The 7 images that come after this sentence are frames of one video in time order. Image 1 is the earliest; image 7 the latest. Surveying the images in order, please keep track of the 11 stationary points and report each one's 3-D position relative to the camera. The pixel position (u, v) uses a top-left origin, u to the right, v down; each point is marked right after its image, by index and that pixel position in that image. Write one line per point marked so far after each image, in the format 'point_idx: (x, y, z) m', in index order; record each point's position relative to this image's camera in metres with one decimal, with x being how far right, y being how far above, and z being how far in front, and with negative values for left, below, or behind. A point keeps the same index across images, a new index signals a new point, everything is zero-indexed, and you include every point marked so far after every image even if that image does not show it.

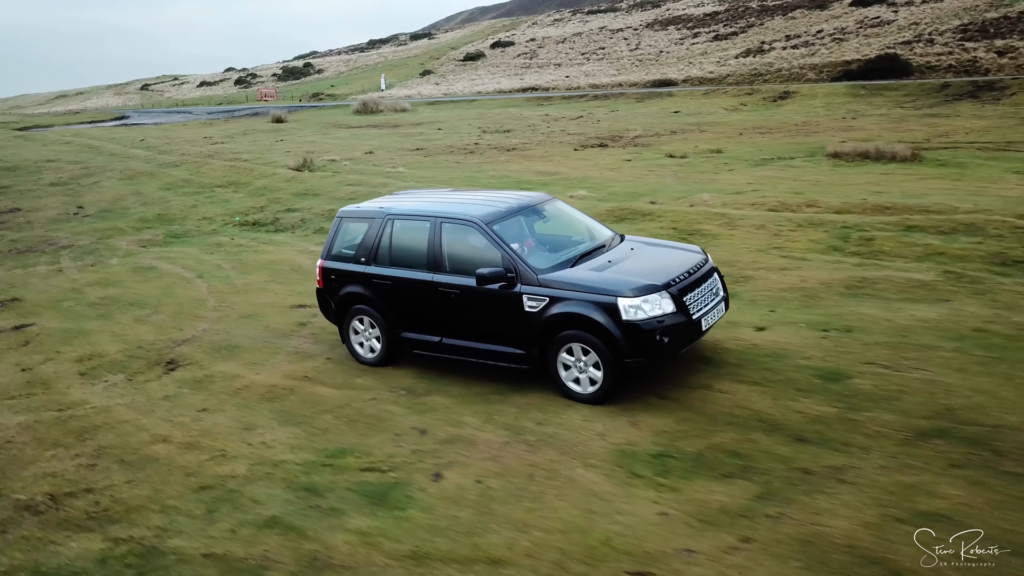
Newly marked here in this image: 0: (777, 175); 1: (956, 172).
0: (+6.0, +2.5, +18.0) m
1: (+9.6, +2.5, +17.3) m
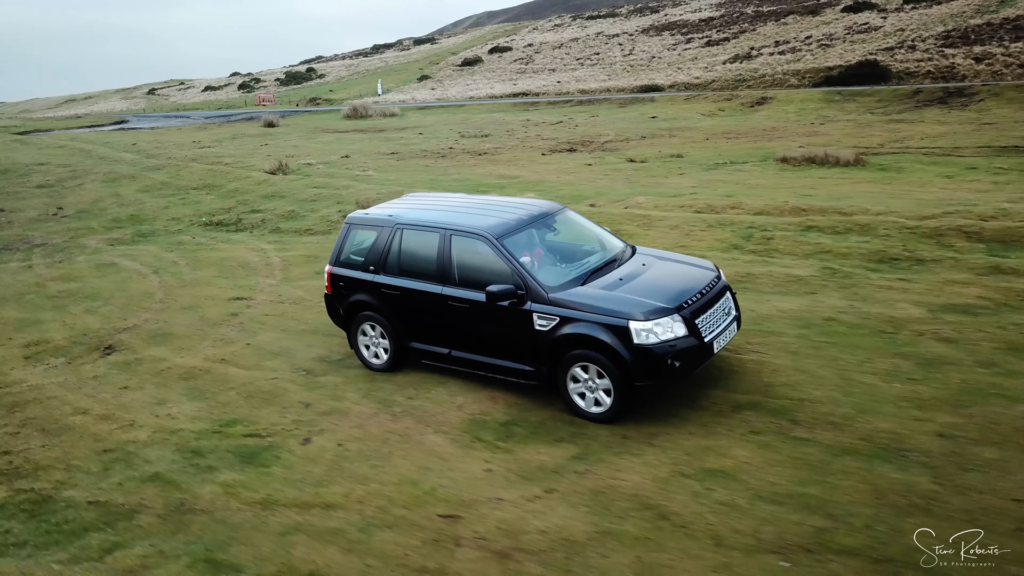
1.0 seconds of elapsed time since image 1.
0: (+4.9, +2.5, +18.8) m
1: (+8.6, +2.5, +18.1) m
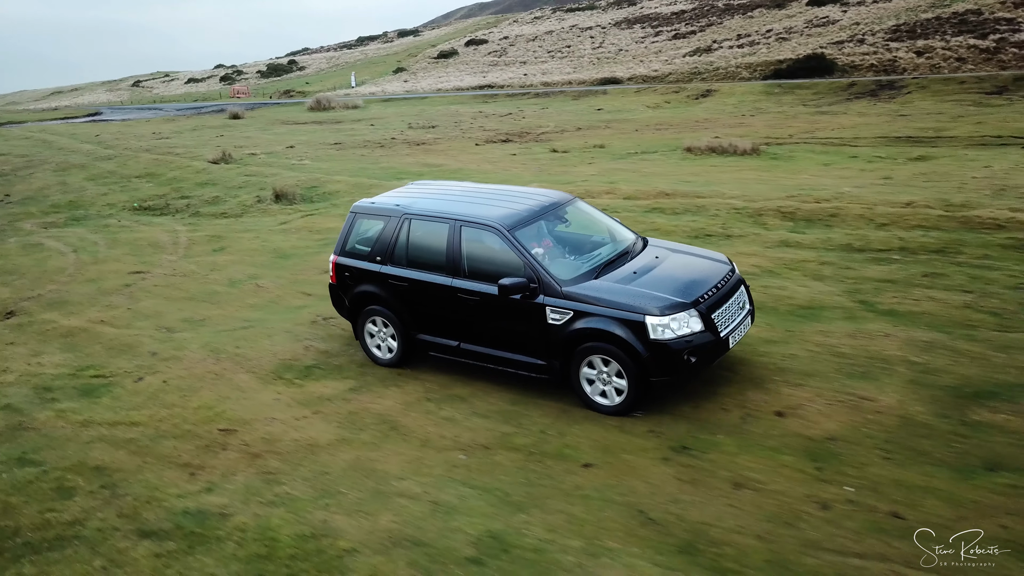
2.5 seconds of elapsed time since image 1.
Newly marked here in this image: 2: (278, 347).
0: (+2.8, +3.0, +20.2) m
1: (+6.4, +3.0, +19.5) m
2: (-2.6, -0.6, +8.8) m
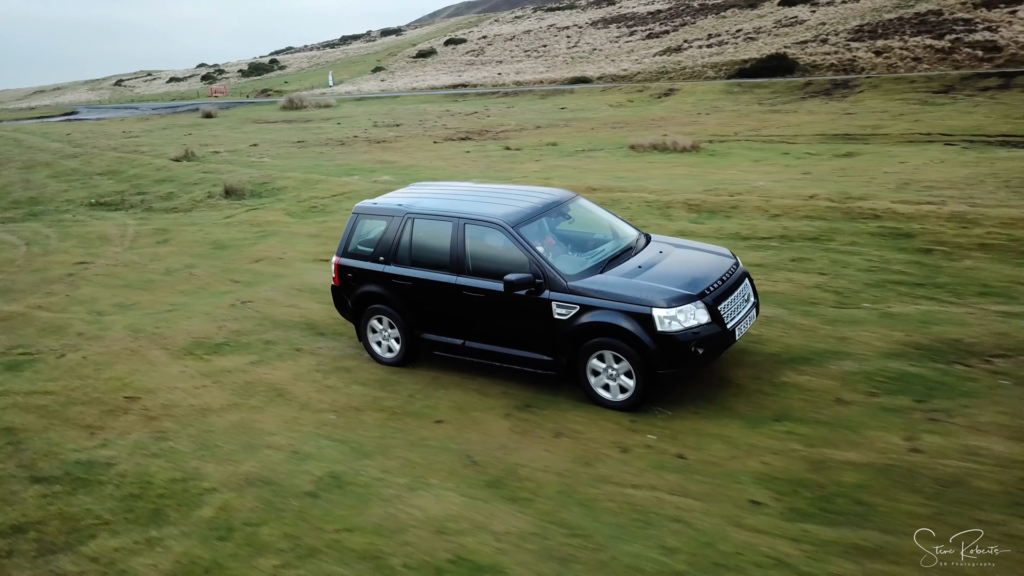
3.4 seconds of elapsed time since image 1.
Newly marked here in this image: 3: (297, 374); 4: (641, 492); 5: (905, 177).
0: (+1.4, +3.2, +21.0) m
1: (+5.1, +3.2, +20.4) m
2: (-3.8, -0.5, +9.6) m
3: (-2.2, -0.9, +8.1) m
4: (+0.9, -1.4, +5.4) m
5: (+7.9, +2.2, +16.2) m
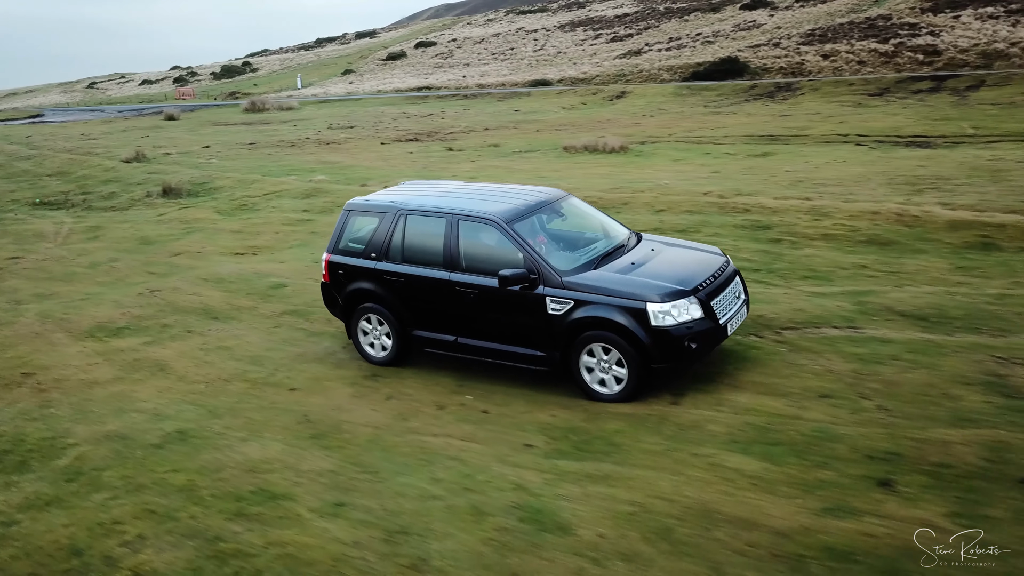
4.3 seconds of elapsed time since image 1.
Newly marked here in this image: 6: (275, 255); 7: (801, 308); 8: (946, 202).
0: (-0.4, +3.4, +22.0) m
1: (+3.3, +3.4, +21.4) m
2: (-5.3, -0.3, +10.4) m
3: (-3.7, -0.7, +9.0) m
4: (-0.6, -1.2, +6.3) m
5: (+6.2, +2.4, +17.2) m
6: (-3.8, +0.5, +12.8) m
7: (+3.1, -0.2, +8.5) m
8: (+7.2, +1.4, +13.2) m
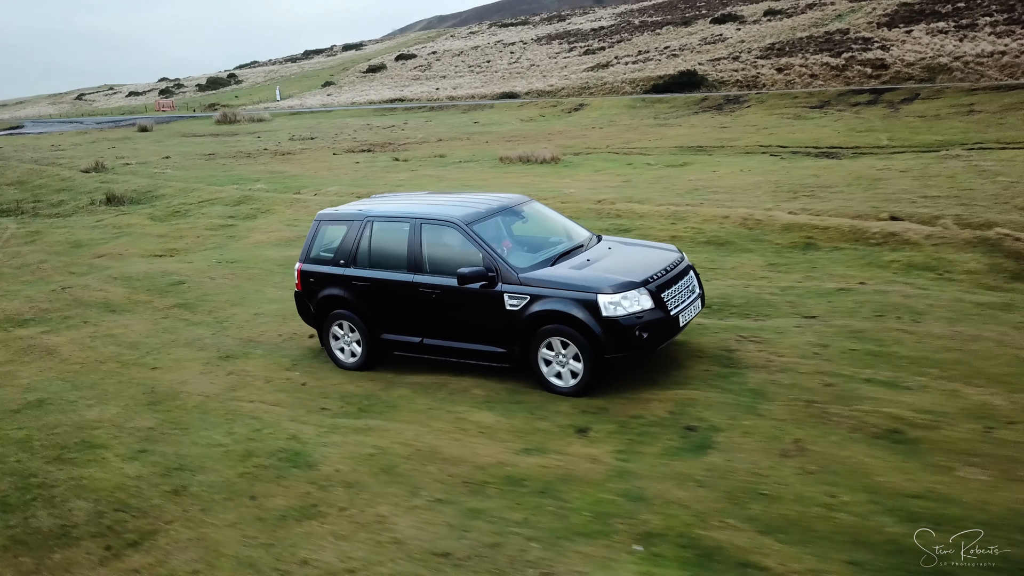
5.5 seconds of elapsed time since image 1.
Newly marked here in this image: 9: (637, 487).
0: (-2.3, +3.3, +23.1) m
1: (+1.3, +3.3, +22.6) m
2: (-7.2, -0.3, +11.5) m
3: (-5.5, -0.6, +10.1) m
4: (-2.4, -1.1, +7.4) m
5: (+4.3, +2.4, +18.4) m
6: (-5.6, +0.5, +13.9) m
7: (+1.2, -0.1, +9.7) m
8: (+5.3, +1.4, +14.4) m
9: (+0.8, -1.3, +5.3) m
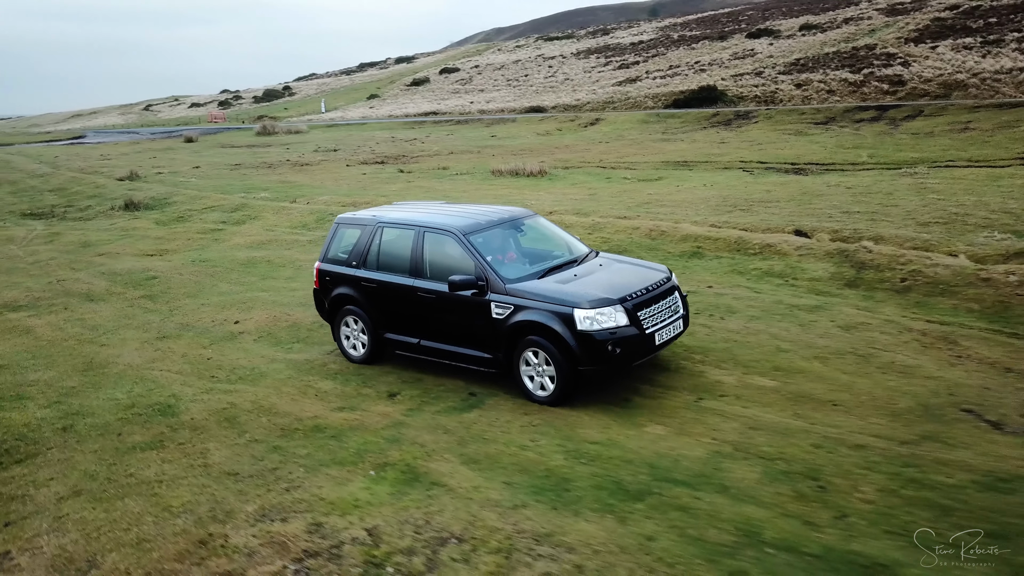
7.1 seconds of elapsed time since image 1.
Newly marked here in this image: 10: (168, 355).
0: (-2.8, +3.2, +24.9) m
1: (+0.9, +3.2, +24.1) m
2: (-8.5, -0.1, +13.6) m
3: (-6.9, -0.5, +12.0) m
4: (-4.0, -1.0, +9.1) m
5: (+3.5, +2.2, +19.7) m
6: (-6.8, +0.6, +15.8) m
7: (-0.2, -0.1, +11.2) m
8: (+4.2, +1.3, +15.6) m
9: (-0.9, -1.2, +6.8) m
10: (-4.2, -0.8, +9.8) m
